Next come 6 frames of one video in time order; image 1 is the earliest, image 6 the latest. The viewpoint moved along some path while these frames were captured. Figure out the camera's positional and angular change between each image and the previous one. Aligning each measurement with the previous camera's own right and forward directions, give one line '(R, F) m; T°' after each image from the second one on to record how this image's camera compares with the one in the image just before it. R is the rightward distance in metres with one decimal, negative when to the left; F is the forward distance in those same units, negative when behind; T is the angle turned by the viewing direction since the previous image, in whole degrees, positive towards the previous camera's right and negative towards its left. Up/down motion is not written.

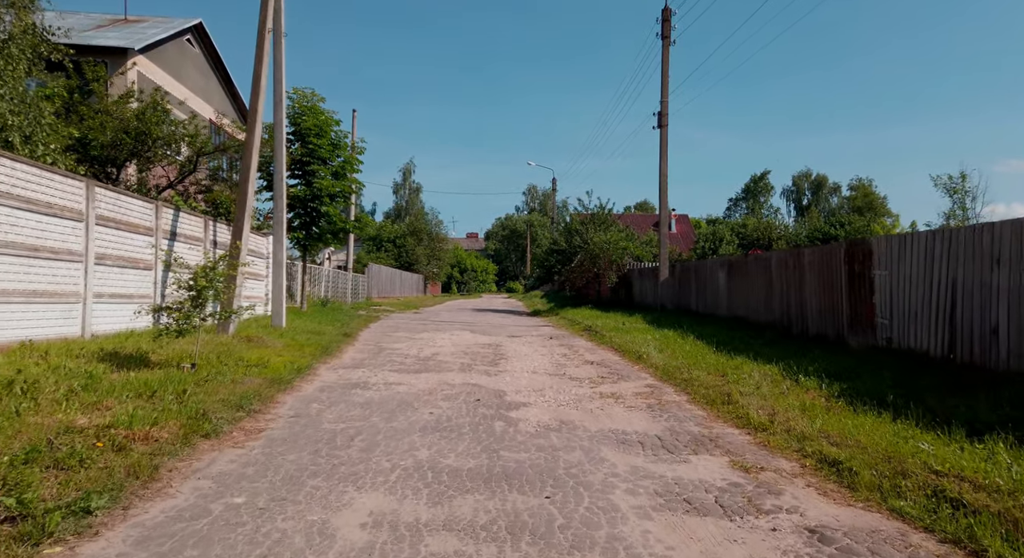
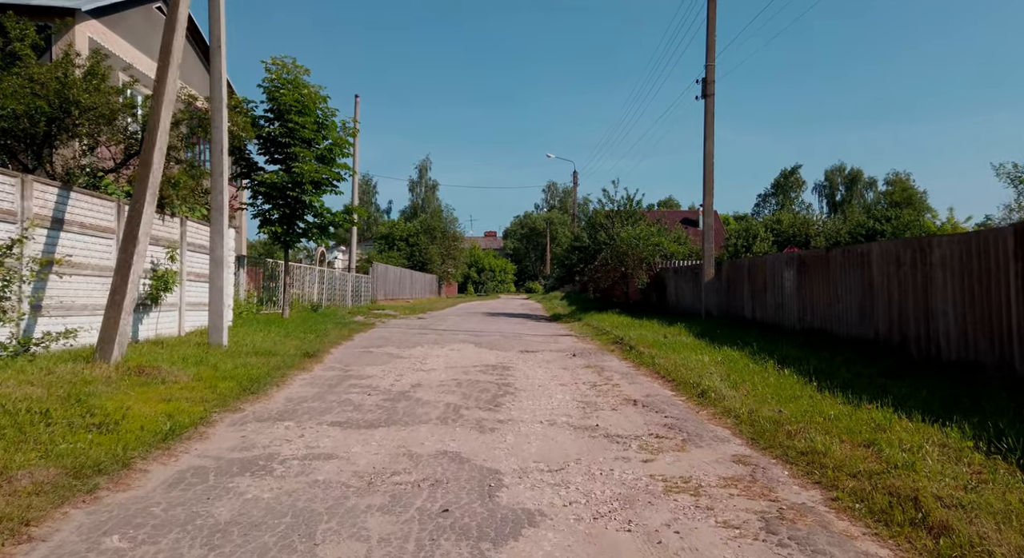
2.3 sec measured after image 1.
(+0.1, +2.9) m; -2°
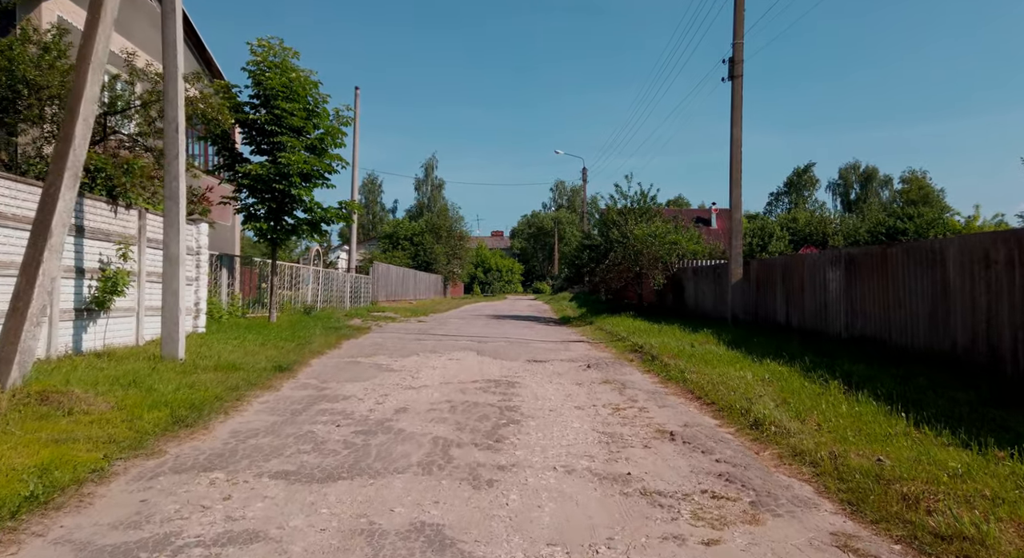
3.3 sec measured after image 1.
(0.0, +1.4) m; -1°
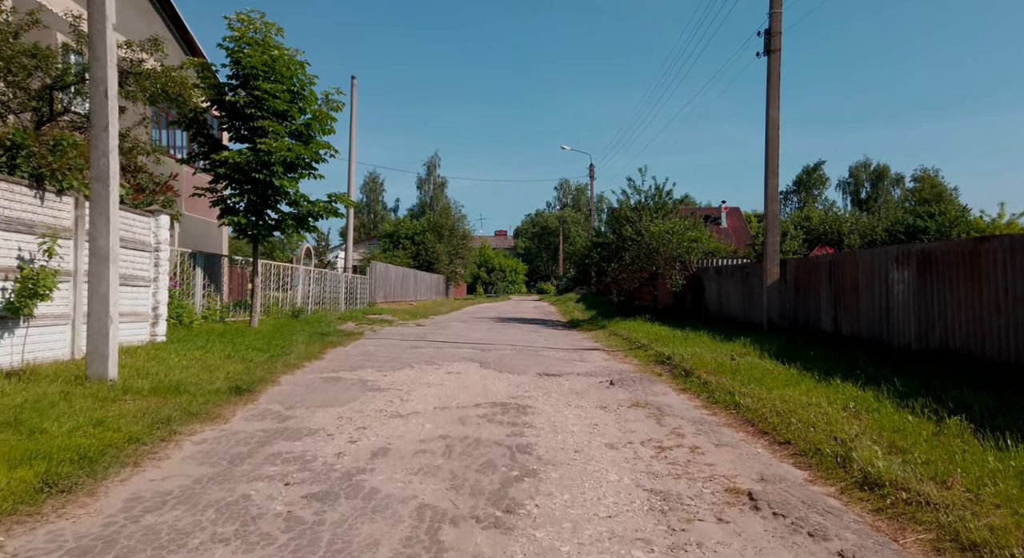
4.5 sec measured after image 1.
(-0.1, +1.5) m; 0°
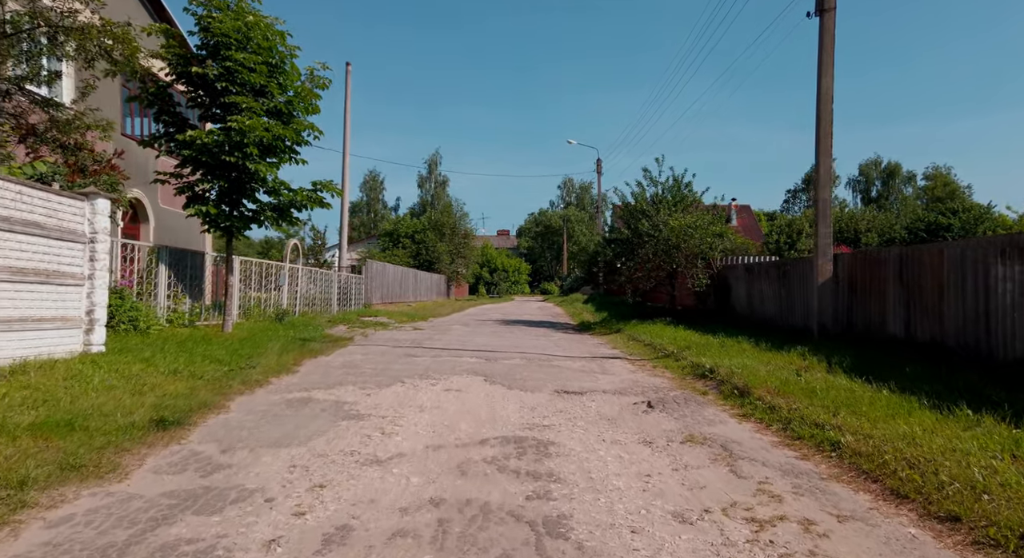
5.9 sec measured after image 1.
(-0.1, +1.7) m; 0°
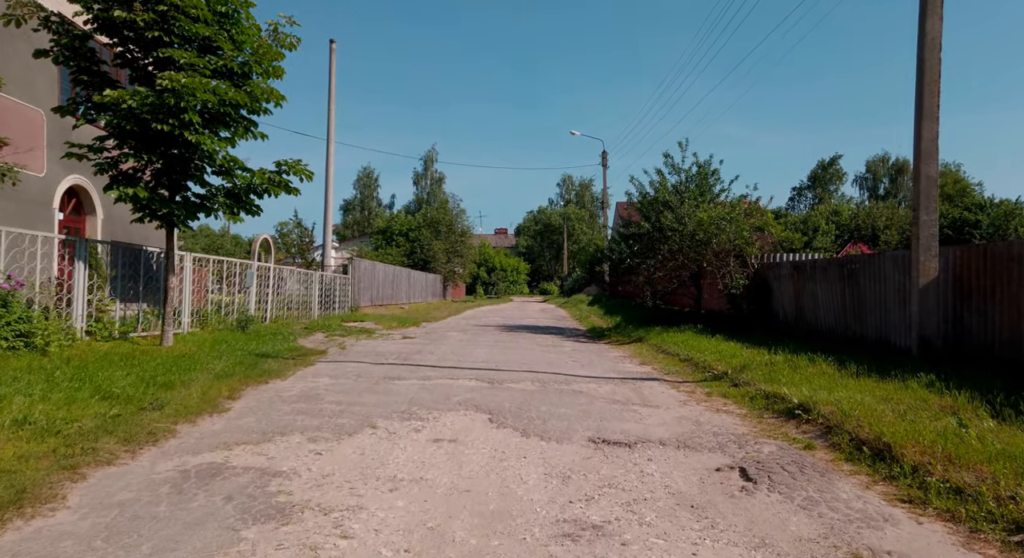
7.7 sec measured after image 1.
(-0.2, +2.4) m; 0°
